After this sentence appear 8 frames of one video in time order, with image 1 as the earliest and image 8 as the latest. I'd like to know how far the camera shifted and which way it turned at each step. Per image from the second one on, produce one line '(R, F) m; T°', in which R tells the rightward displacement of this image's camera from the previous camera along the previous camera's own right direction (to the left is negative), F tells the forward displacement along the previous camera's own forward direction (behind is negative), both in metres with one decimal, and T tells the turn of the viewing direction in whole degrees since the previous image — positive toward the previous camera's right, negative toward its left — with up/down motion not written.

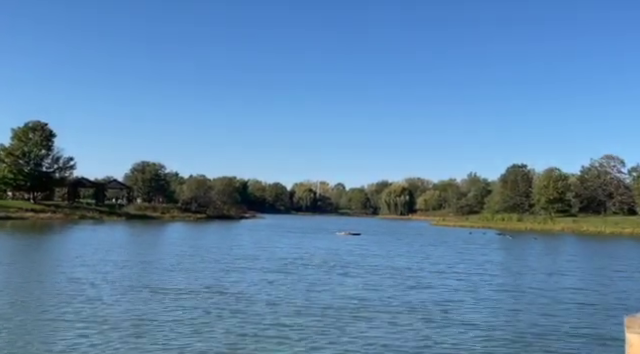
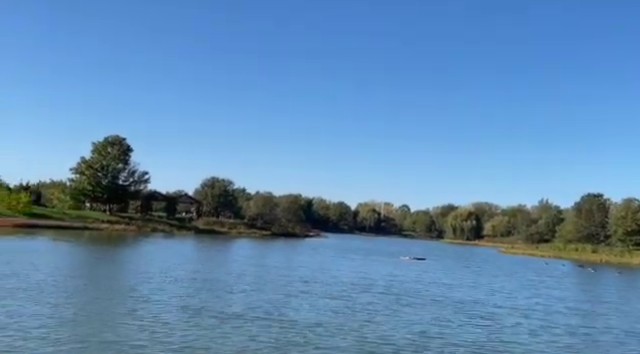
(-0.2, +0.8) m; -5°
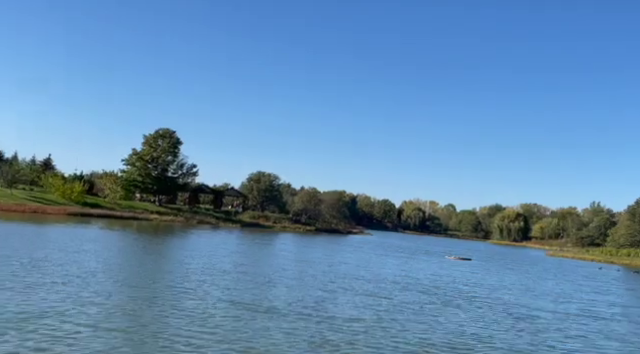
(+0.2, -0.4) m; -4°
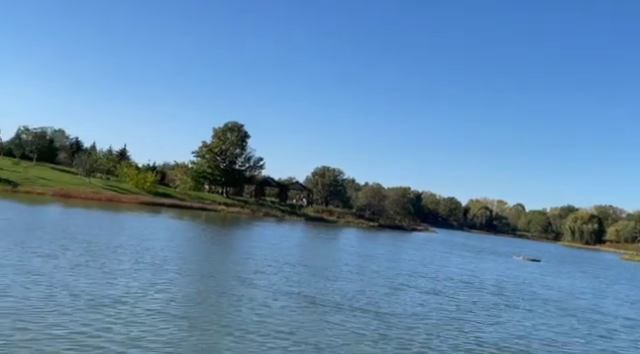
(+0.2, -1.4) m; -5°
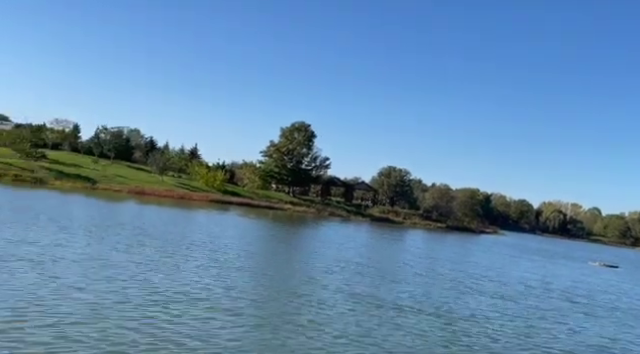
(-0.2, -0.4) m; -5°
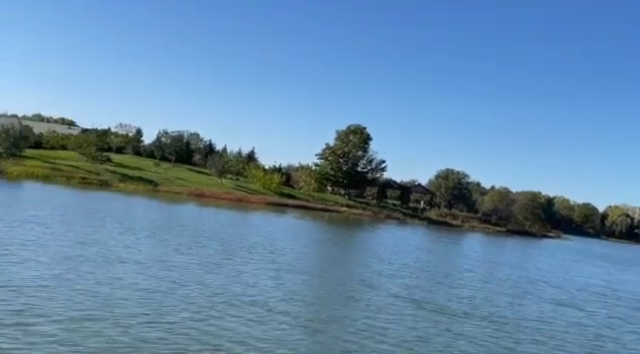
(-0.2, 0.0) m; -4°
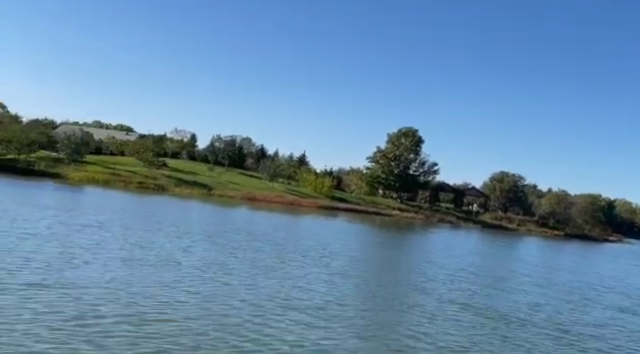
(-0.1, +0.4) m; -4°
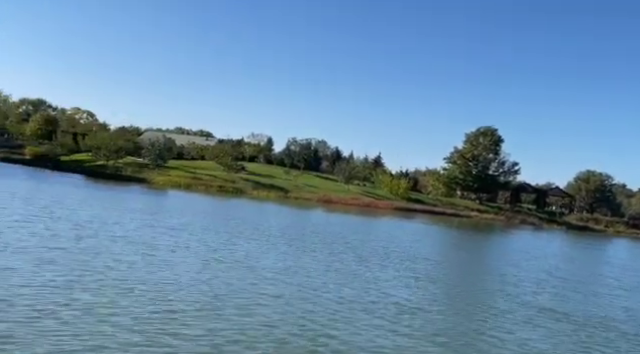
(-0.4, +0.2) m; -6°
